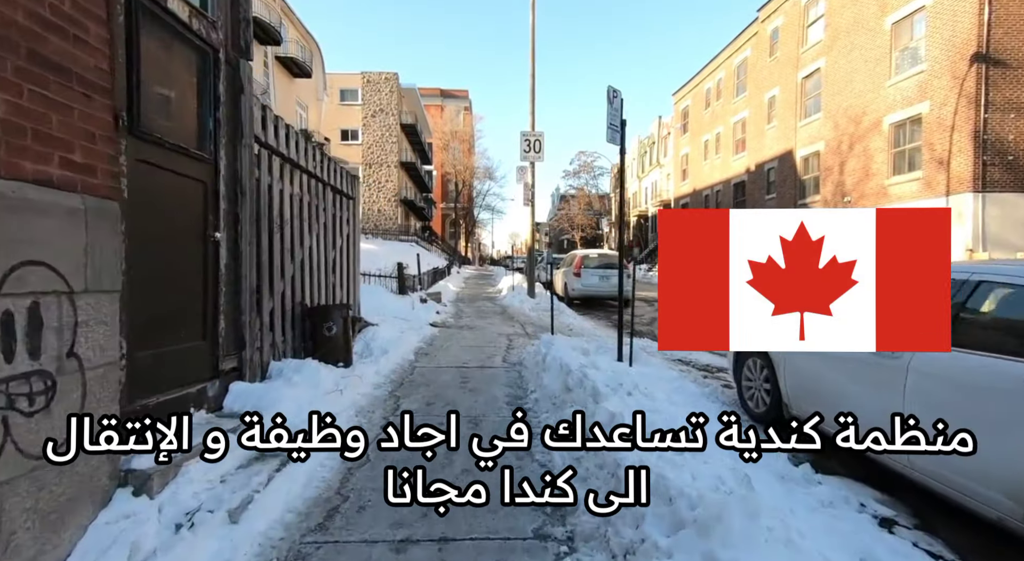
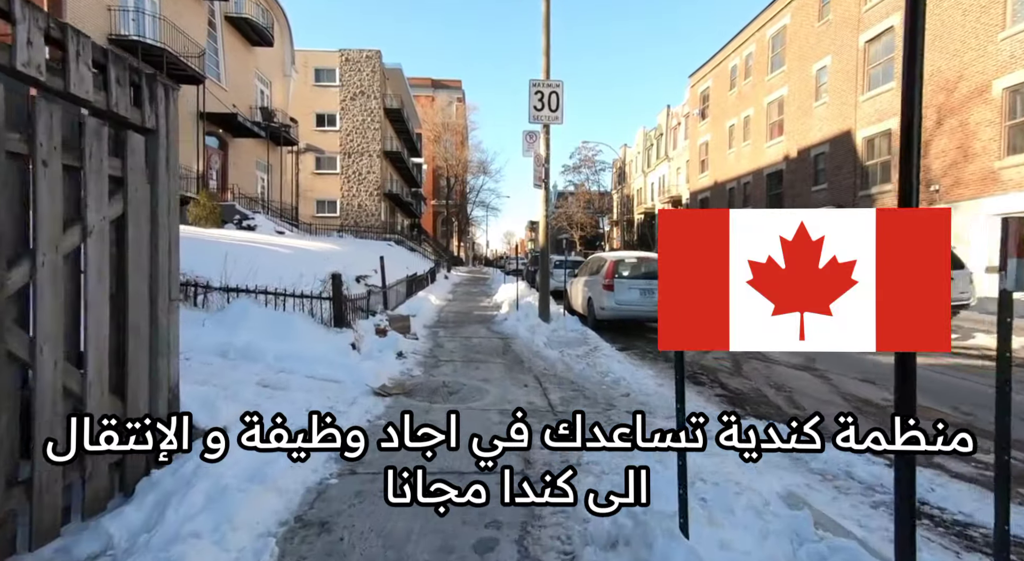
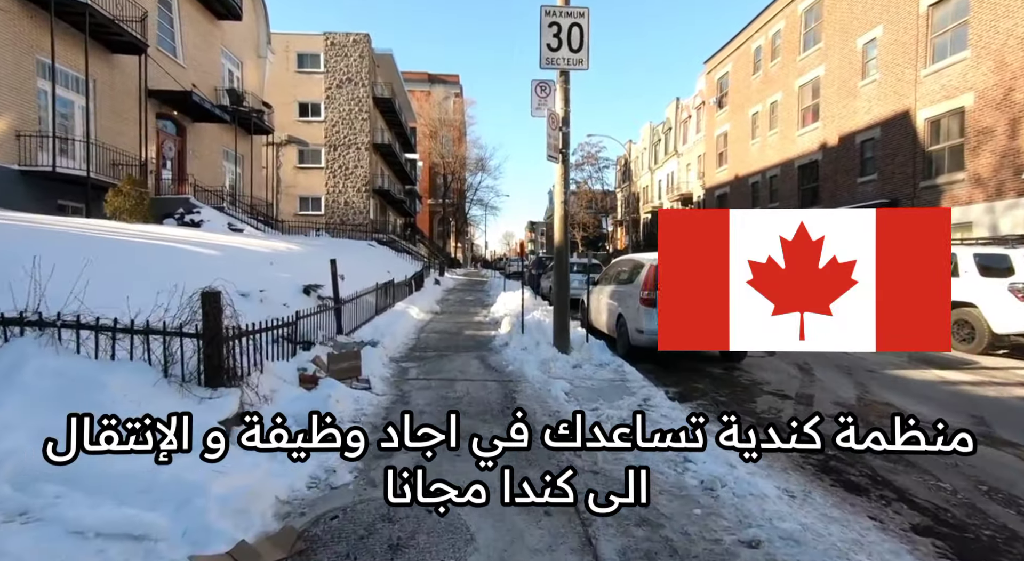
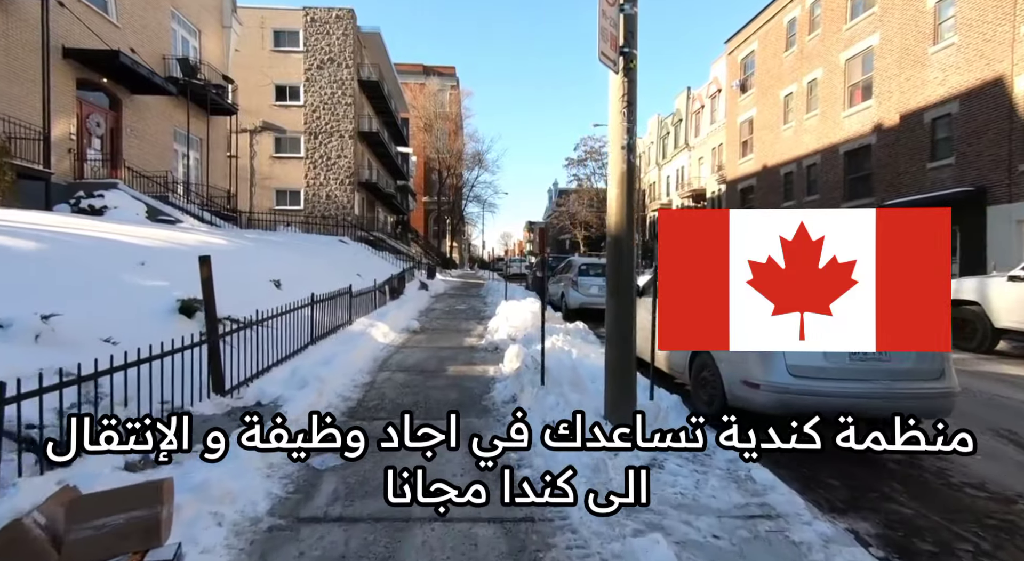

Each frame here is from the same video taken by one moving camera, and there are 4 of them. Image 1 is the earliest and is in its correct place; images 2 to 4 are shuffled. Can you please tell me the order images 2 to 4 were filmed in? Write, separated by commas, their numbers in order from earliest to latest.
2, 3, 4
